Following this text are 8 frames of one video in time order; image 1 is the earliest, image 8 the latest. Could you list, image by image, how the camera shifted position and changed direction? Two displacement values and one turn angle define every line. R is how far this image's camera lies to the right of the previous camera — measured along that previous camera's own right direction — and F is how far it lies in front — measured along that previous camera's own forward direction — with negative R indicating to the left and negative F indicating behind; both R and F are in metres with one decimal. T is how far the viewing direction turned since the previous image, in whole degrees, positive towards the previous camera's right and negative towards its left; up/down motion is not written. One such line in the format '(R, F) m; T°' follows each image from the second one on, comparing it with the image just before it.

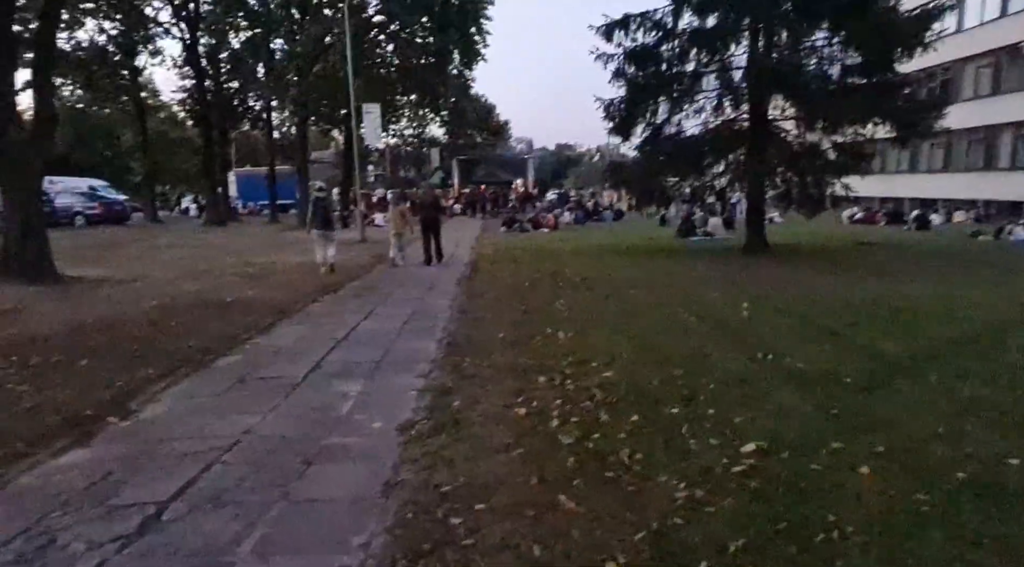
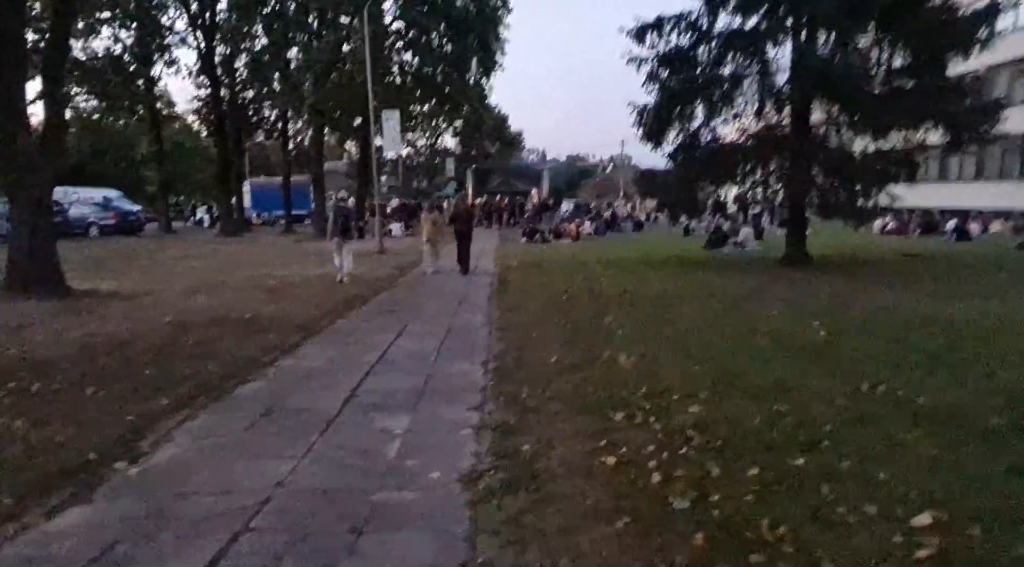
(-0.5, +0.9) m; -1°
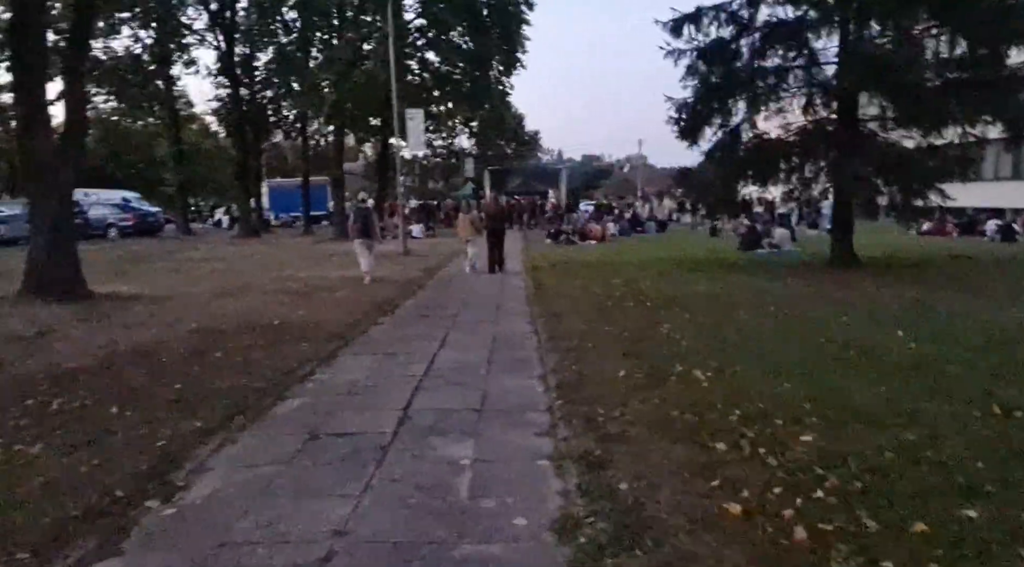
(-0.5, +0.7) m; -1°
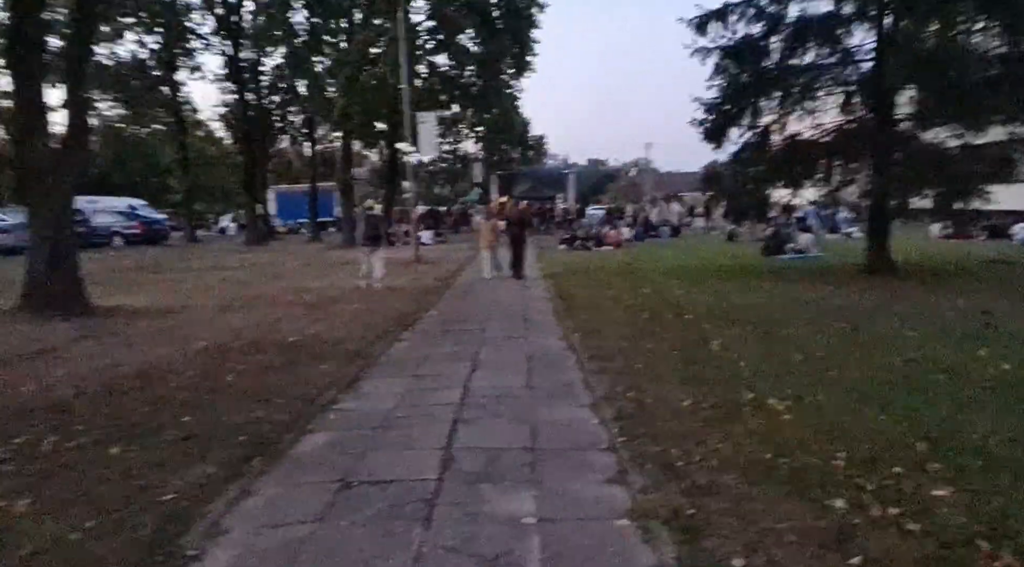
(-0.4, +0.8) m; 0°
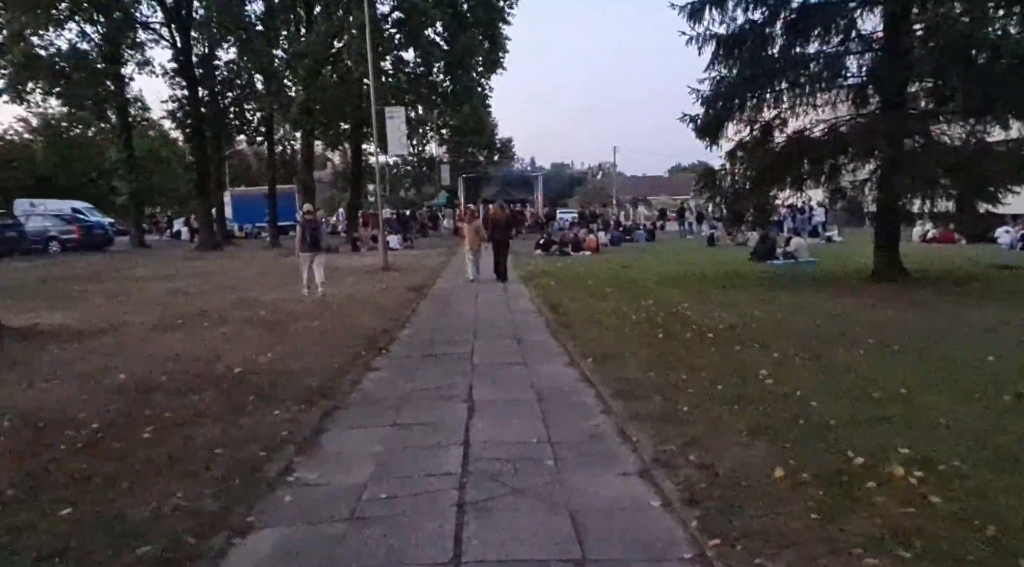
(-0.4, +1.8) m; +3°
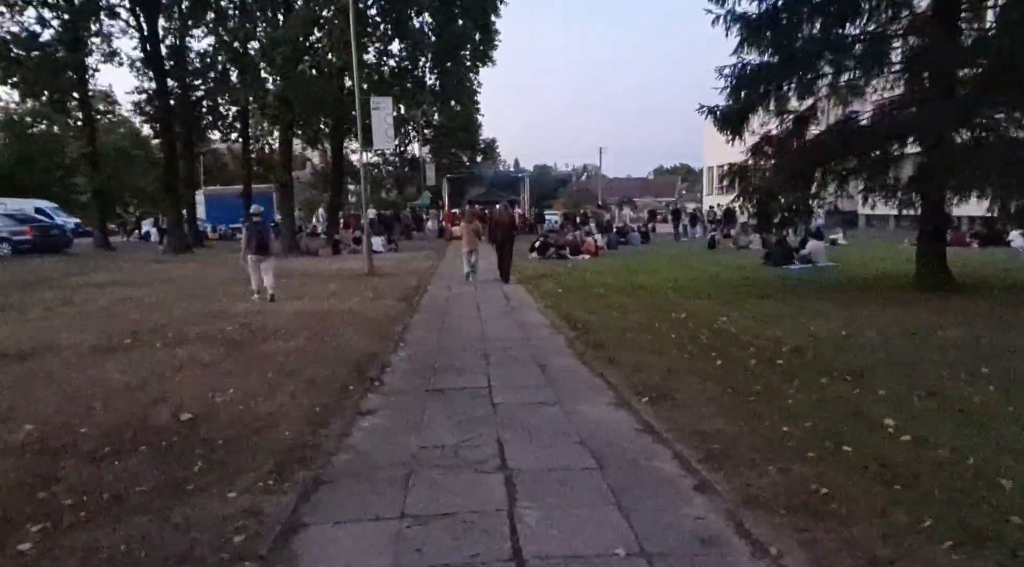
(-0.5, +1.9) m; +2°
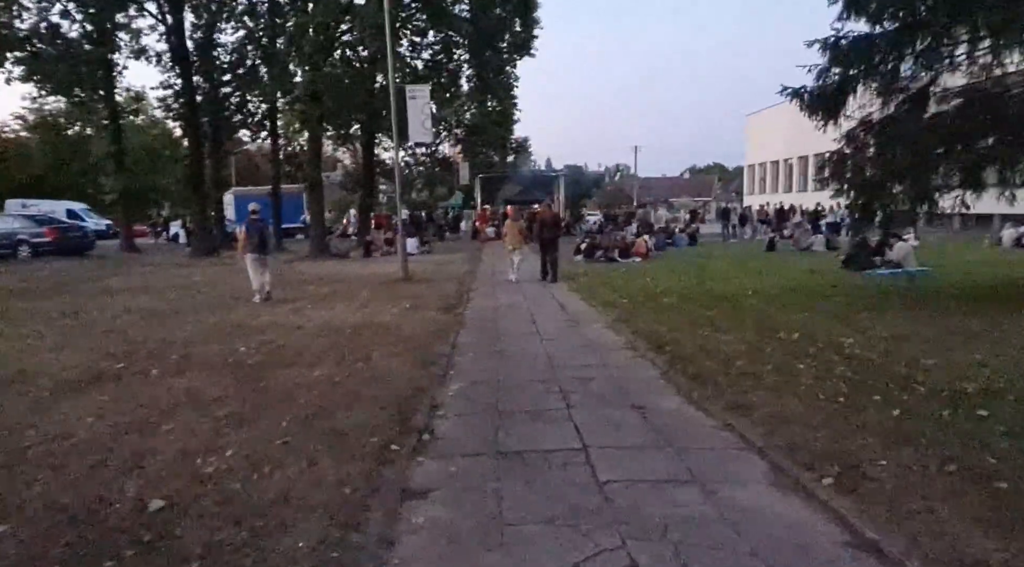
(-0.6, +2.1) m; -2°
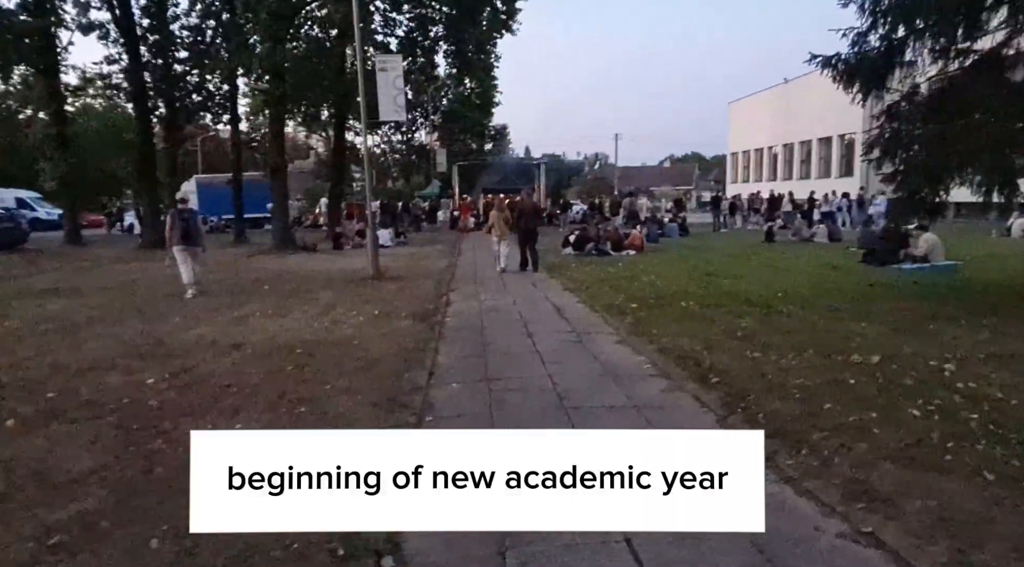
(-0.2, +2.3) m; +2°
